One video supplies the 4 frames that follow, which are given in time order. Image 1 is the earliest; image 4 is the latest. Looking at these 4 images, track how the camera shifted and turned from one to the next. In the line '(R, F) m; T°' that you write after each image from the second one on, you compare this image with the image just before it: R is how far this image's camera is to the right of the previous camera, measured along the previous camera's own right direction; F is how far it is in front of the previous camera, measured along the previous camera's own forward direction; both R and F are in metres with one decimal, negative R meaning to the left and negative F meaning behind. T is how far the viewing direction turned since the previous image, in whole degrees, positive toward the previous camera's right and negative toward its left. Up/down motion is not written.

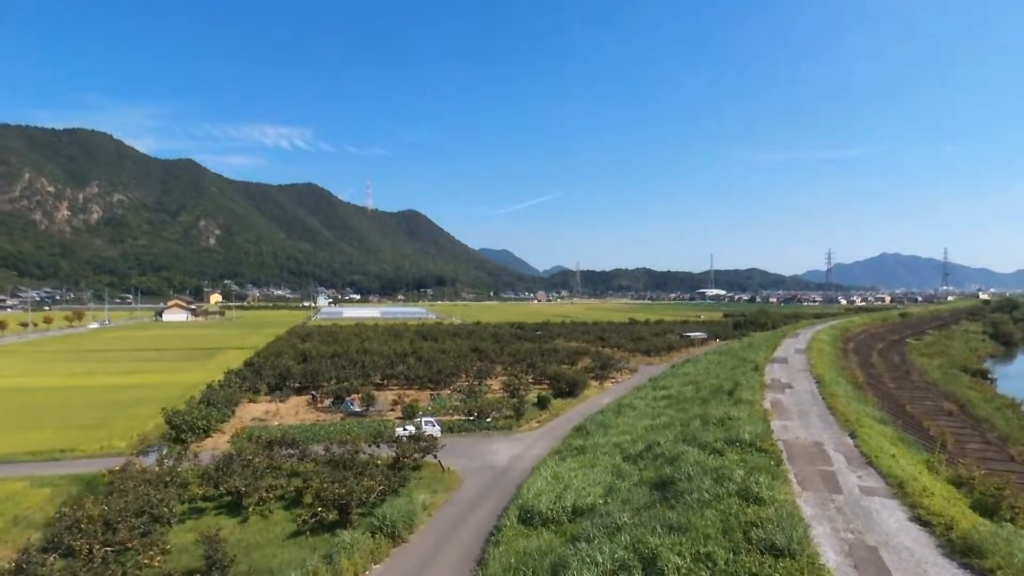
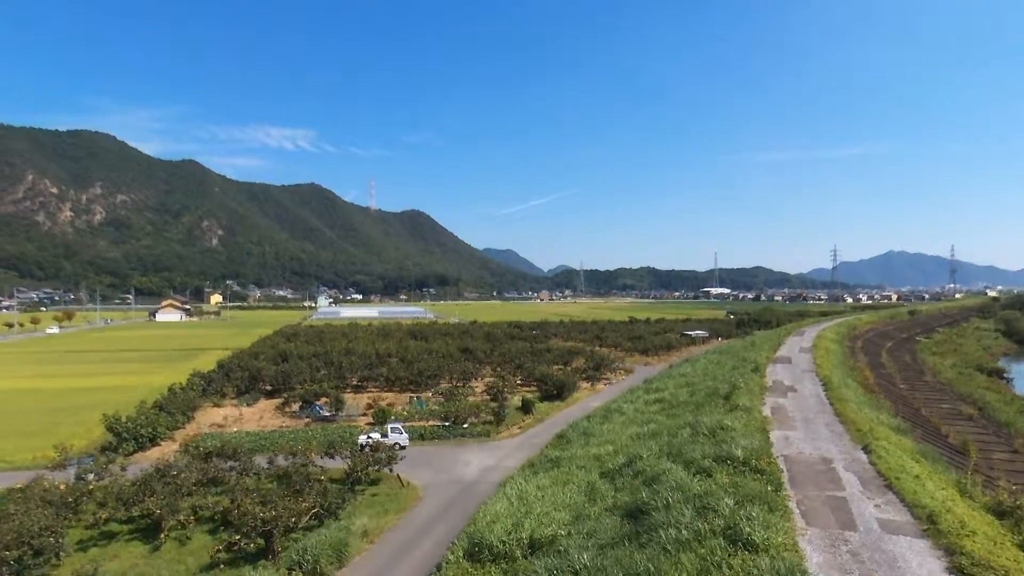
(+0.9, +1.9) m; 0°
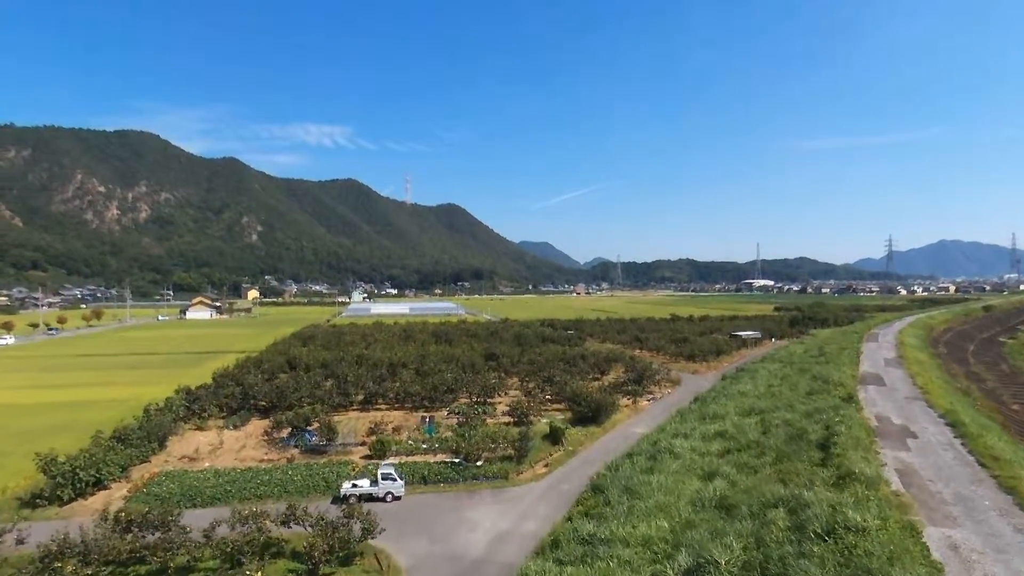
(+0.4, +4.0) m; -3°
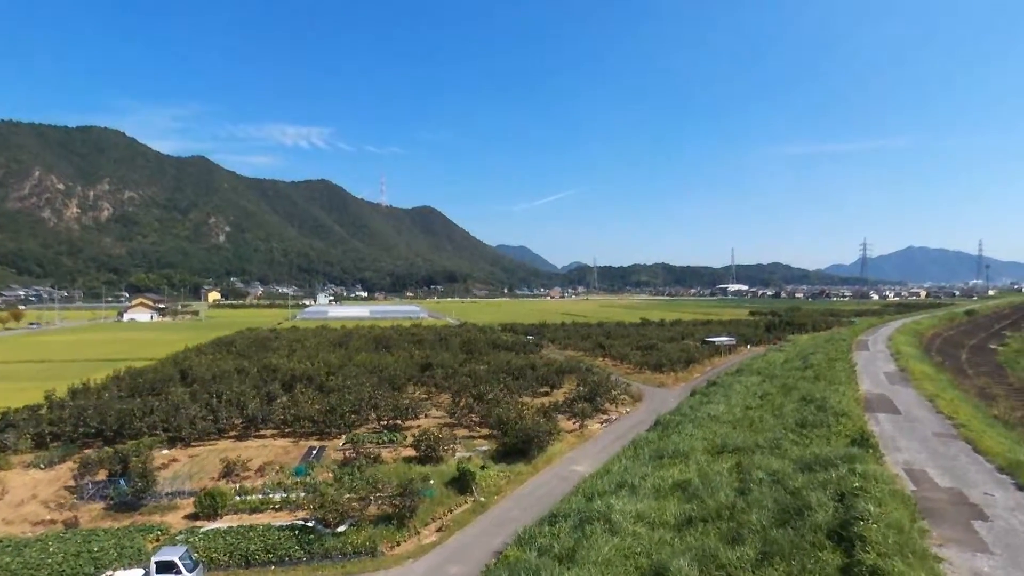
(+2.0, +5.0) m; +2°
